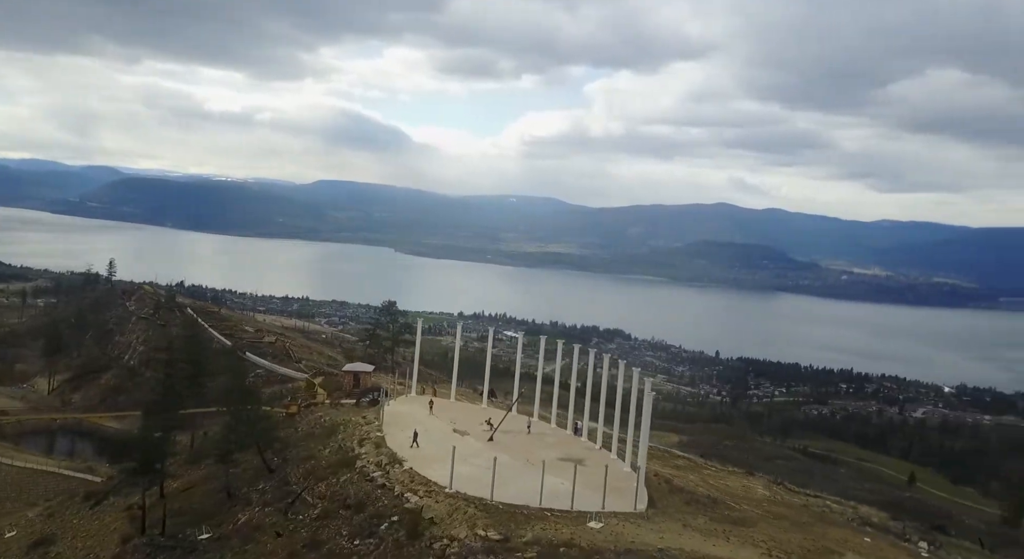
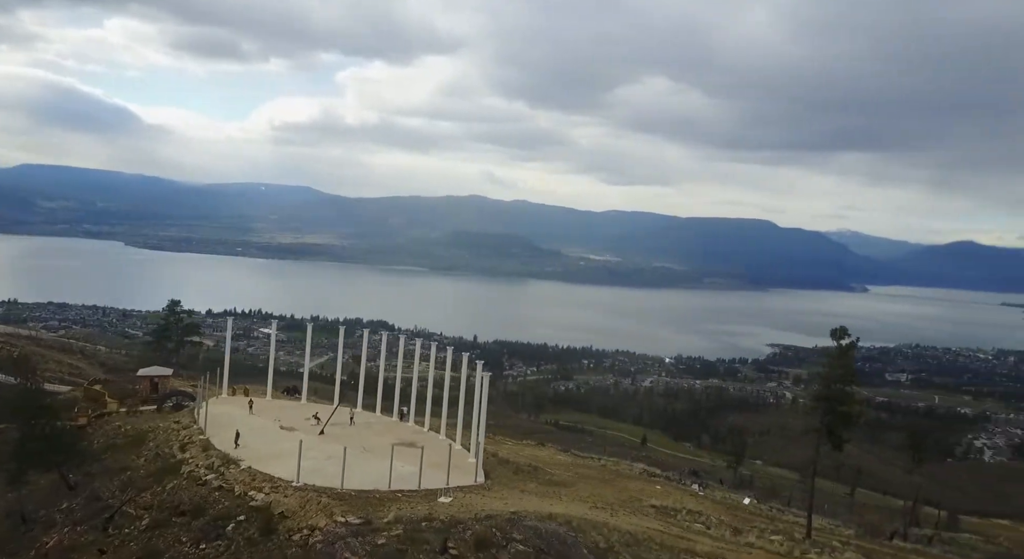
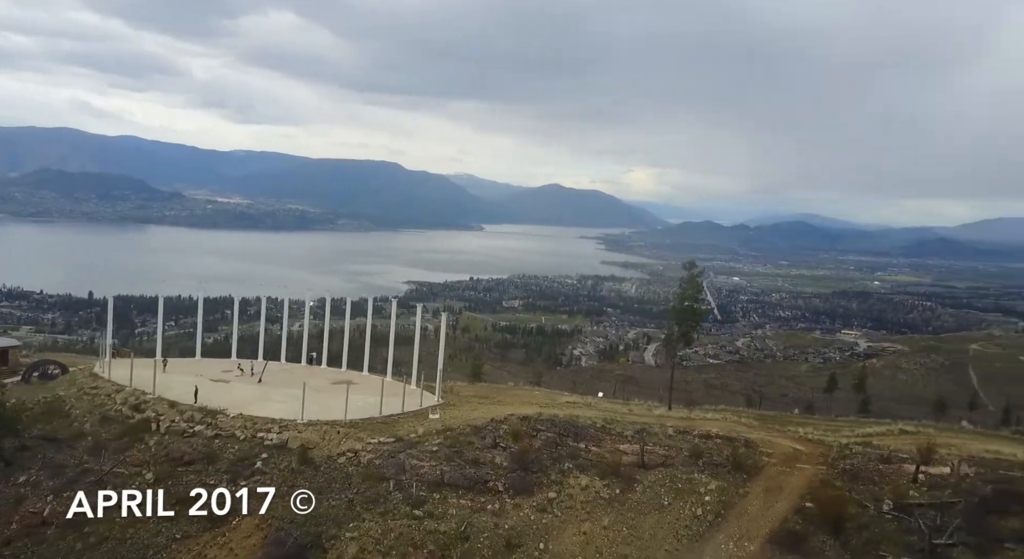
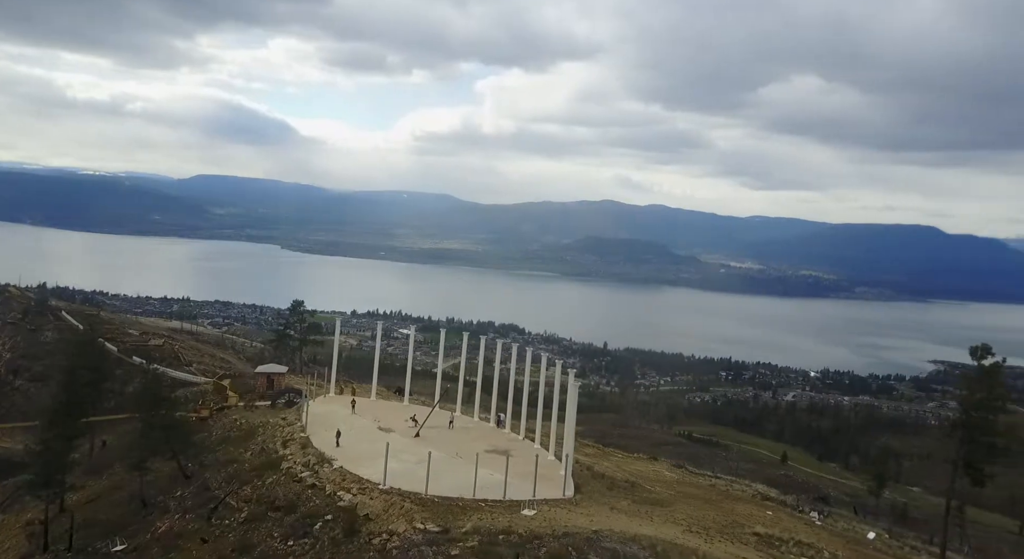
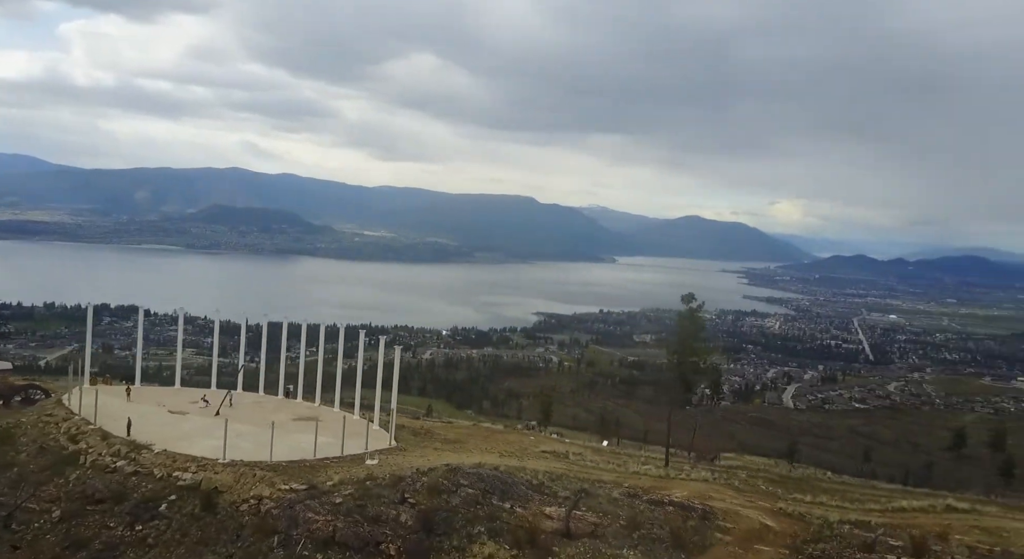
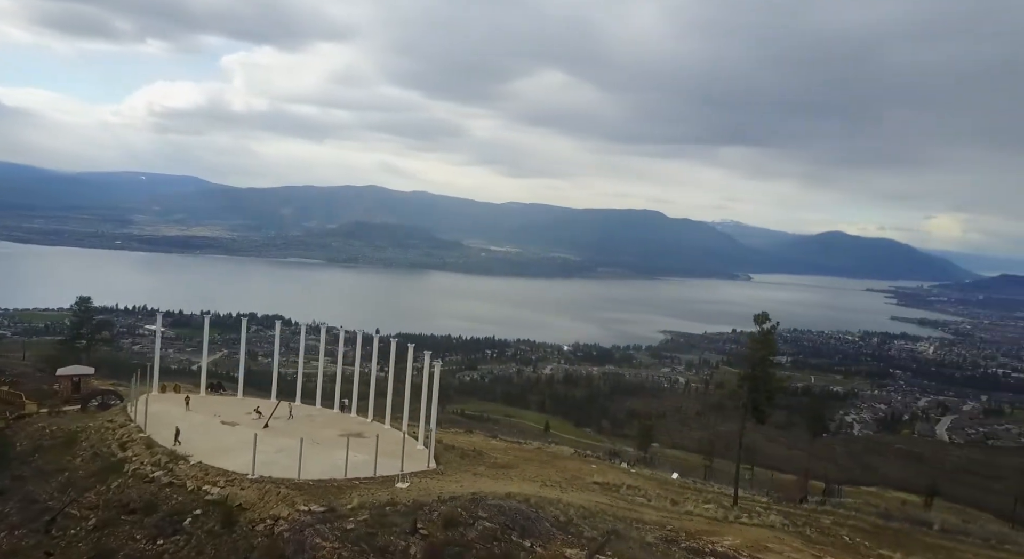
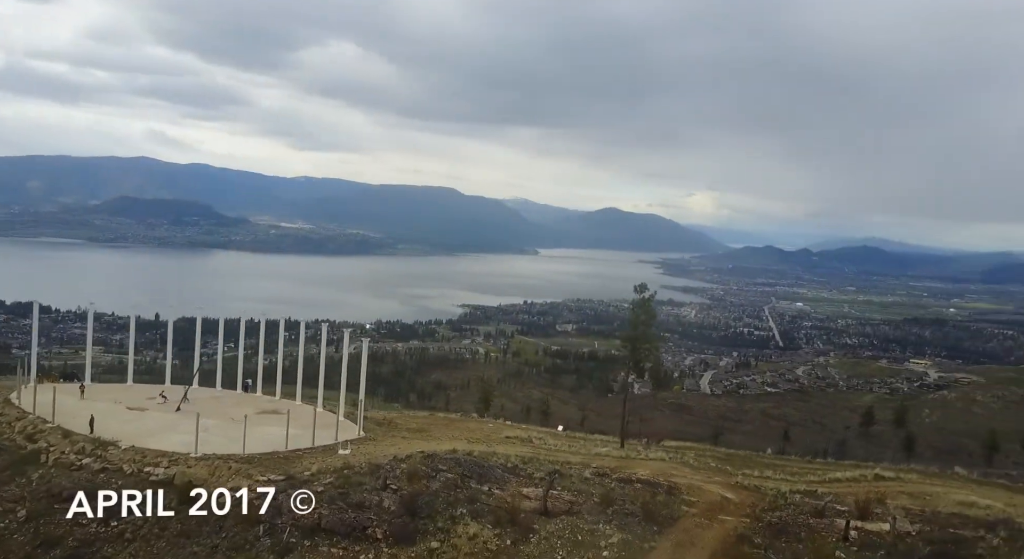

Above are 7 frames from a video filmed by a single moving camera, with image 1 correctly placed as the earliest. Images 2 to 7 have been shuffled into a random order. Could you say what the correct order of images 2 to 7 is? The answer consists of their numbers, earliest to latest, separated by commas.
4, 2, 6, 5, 7, 3
